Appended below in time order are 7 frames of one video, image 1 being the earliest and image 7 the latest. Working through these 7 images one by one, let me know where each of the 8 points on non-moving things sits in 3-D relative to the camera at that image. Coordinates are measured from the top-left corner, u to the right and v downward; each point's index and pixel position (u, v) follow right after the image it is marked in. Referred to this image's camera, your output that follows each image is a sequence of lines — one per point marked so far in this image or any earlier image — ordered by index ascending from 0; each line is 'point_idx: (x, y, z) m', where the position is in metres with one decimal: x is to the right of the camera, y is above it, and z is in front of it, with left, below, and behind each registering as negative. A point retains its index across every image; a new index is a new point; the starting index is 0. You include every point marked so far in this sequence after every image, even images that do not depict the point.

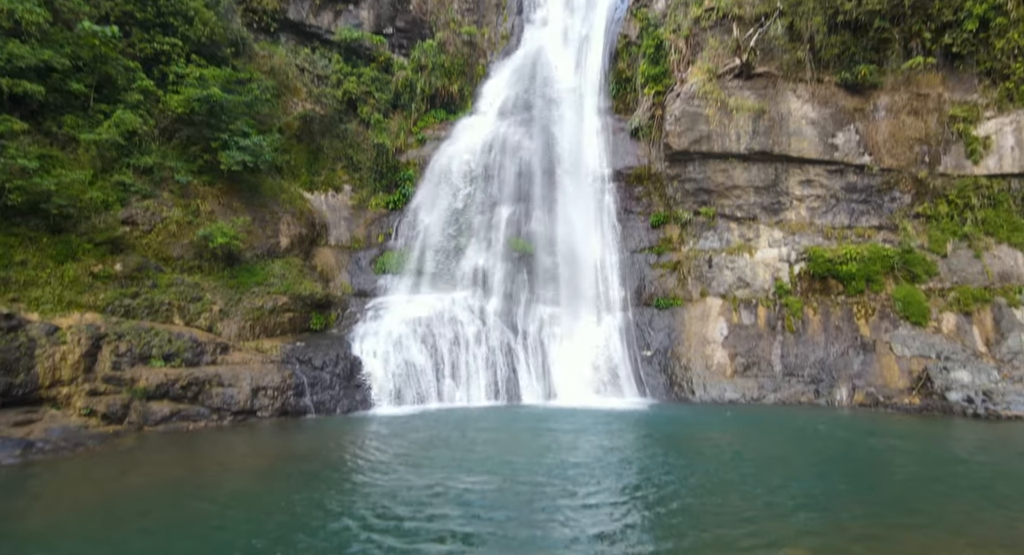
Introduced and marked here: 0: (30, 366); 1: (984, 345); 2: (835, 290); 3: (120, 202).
0: (-10.0, -2.0, +11.3) m
1: (+12.4, -1.8, +14.5) m
2: (+9.5, -0.3, +16.1) m
3: (-10.5, +2.1, +14.7) m
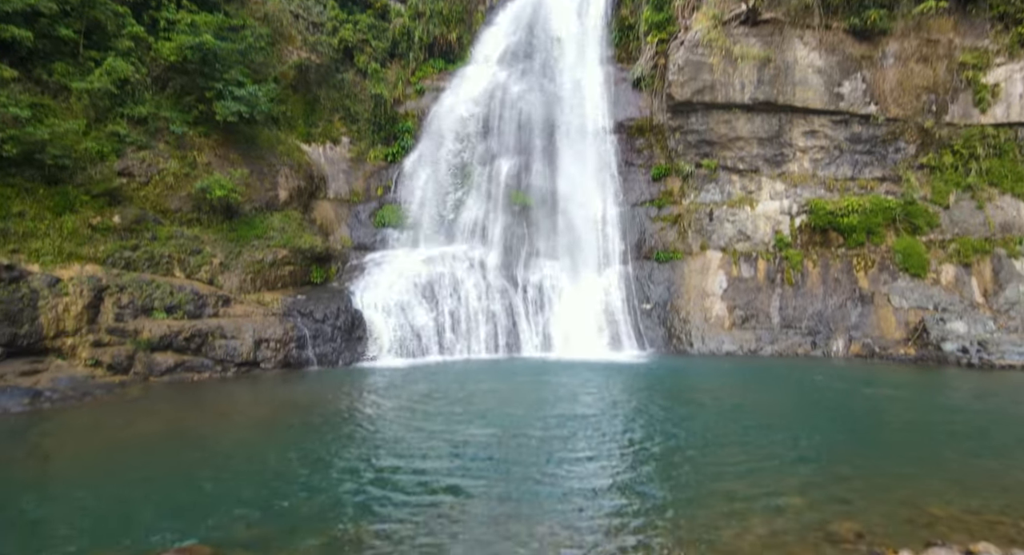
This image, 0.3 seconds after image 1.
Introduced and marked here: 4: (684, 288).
0: (-10.0, -0.9, +11.4) m
1: (+12.4, -0.5, +14.6) m
2: (+9.5, +1.0, +16.1) m
3: (-10.5, +3.3, +14.6) m
4: (+5.3, -0.3, +16.8) m
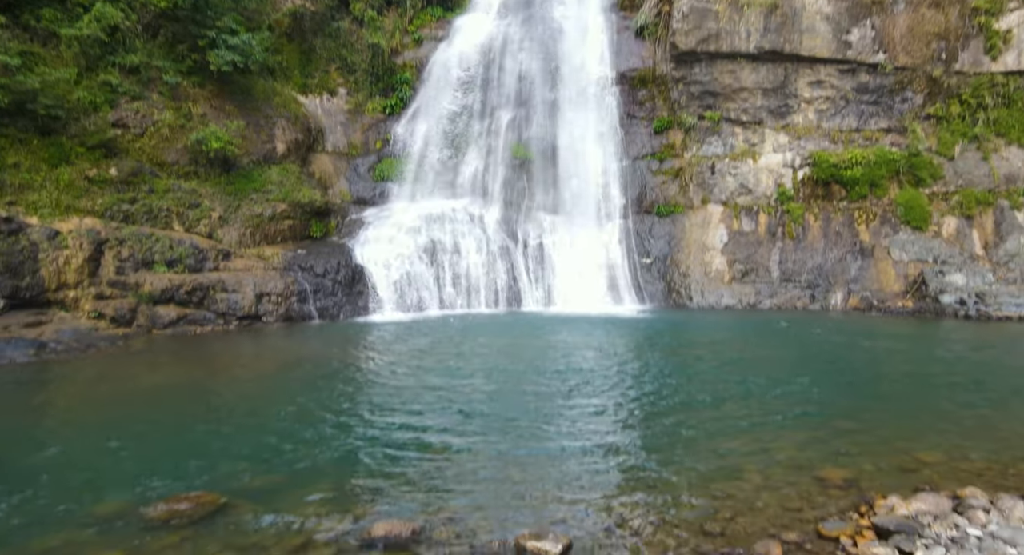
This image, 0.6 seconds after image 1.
0: (-9.9, +0.1, +11.5) m
1: (+12.4, +0.8, +14.6) m
2: (+9.5, +2.4, +15.9) m
3: (-10.5, +4.6, +14.3) m
4: (+5.3, +1.1, +16.8) m
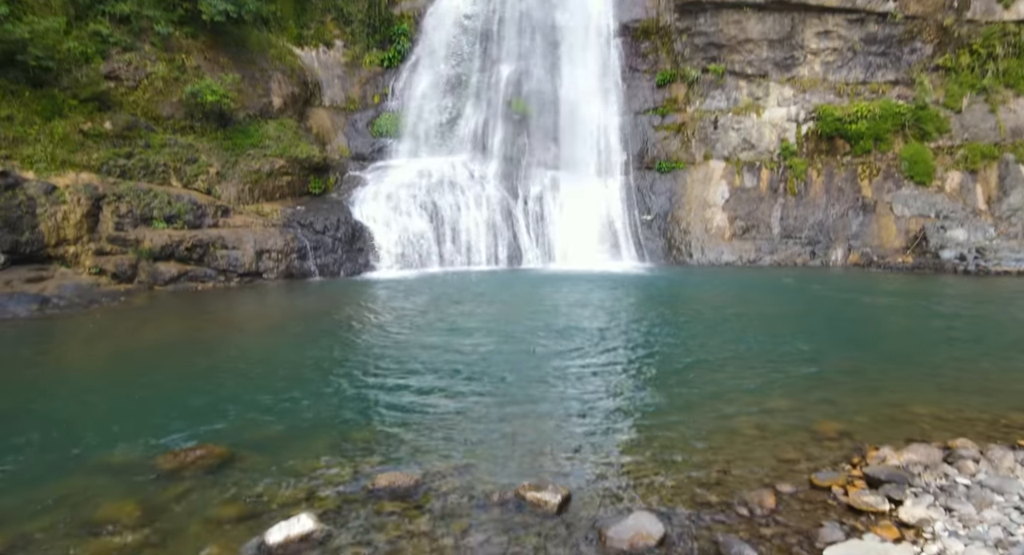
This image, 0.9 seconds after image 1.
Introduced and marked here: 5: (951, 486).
0: (-9.9, +1.1, +11.4) m
1: (+12.5, +1.9, +14.5) m
2: (+9.5, +3.6, +15.8) m
3: (-10.5, +5.7, +14.0) m
4: (+5.3, +2.4, +16.7) m
5: (+2.8, -1.5, +3.6) m
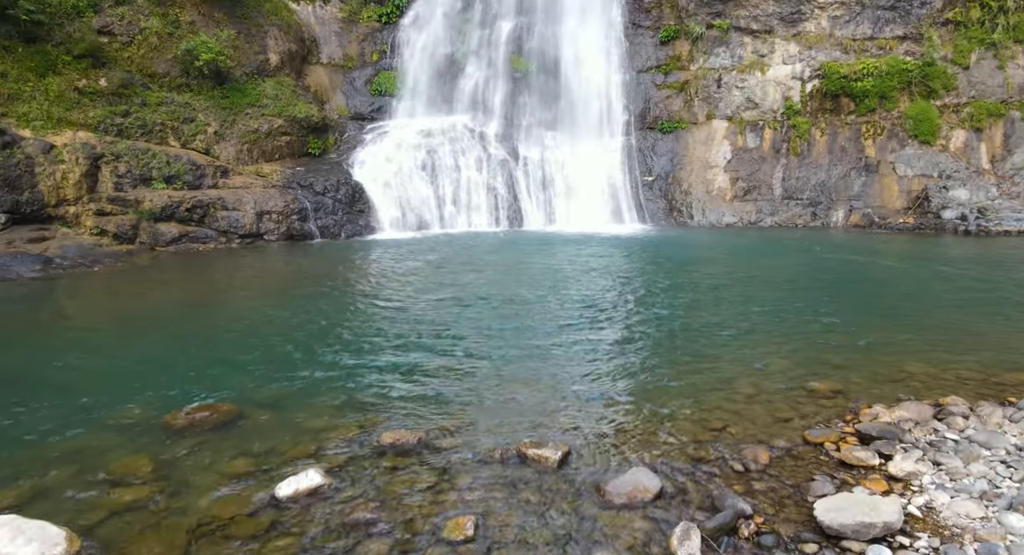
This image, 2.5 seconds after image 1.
0: (-9.9, +2.0, +11.4) m
1: (+12.5, +3.0, +14.4) m
2: (+9.5, +4.7, +15.6) m
3: (-10.5, +6.7, +13.7) m
4: (+5.3, +3.6, +16.6) m
5: (+2.8, -1.1, +3.7) m
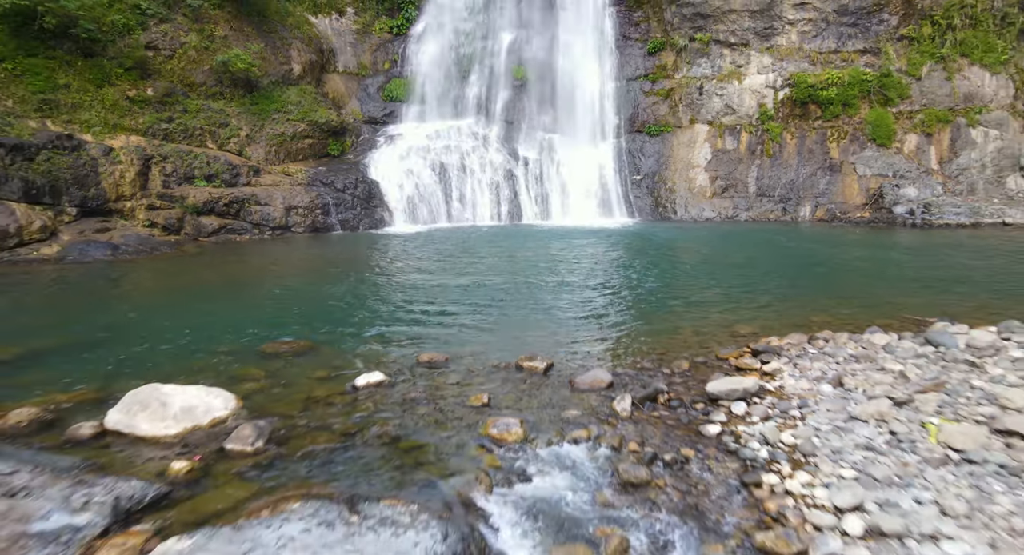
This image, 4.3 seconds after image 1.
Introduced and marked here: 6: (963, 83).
0: (-9.9, +2.4, +13.1) m
1: (+12.5, +3.3, +16.1) m
2: (+9.5, +5.1, +17.3) m
3: (-10.5, +7.1, +15.4) m
4: (+5.3, +3.9, +18.3) m
5: (+2.8, -0.7, +5.4) m
6: (+13.6, +5.8, +16.5) m
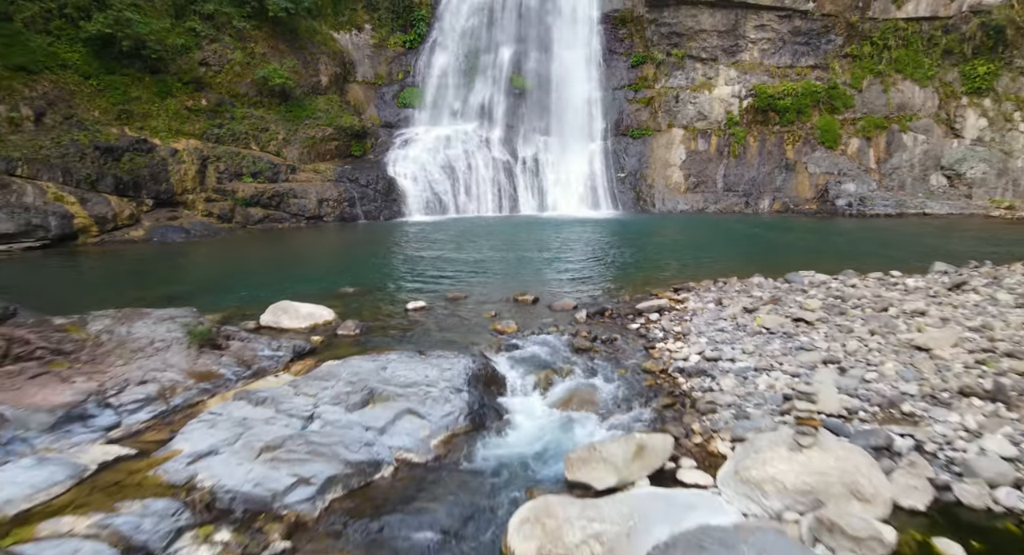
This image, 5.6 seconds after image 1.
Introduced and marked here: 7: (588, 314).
0: (-9.9, +2.9, +15.8) m
1: (+12.5, +3.9, +18.7) m
2: (+9.5, +5.6, +19.9) m
3: (-10.5, +7.6, +18.1) m
4: (+5.3, +4.5, +20.9) m
5: (+2.8, -0.2, +8.0) m
6: (+13.6, +6.4, +19.1) m
7: (+1.0, -0.5, +7.3) m
